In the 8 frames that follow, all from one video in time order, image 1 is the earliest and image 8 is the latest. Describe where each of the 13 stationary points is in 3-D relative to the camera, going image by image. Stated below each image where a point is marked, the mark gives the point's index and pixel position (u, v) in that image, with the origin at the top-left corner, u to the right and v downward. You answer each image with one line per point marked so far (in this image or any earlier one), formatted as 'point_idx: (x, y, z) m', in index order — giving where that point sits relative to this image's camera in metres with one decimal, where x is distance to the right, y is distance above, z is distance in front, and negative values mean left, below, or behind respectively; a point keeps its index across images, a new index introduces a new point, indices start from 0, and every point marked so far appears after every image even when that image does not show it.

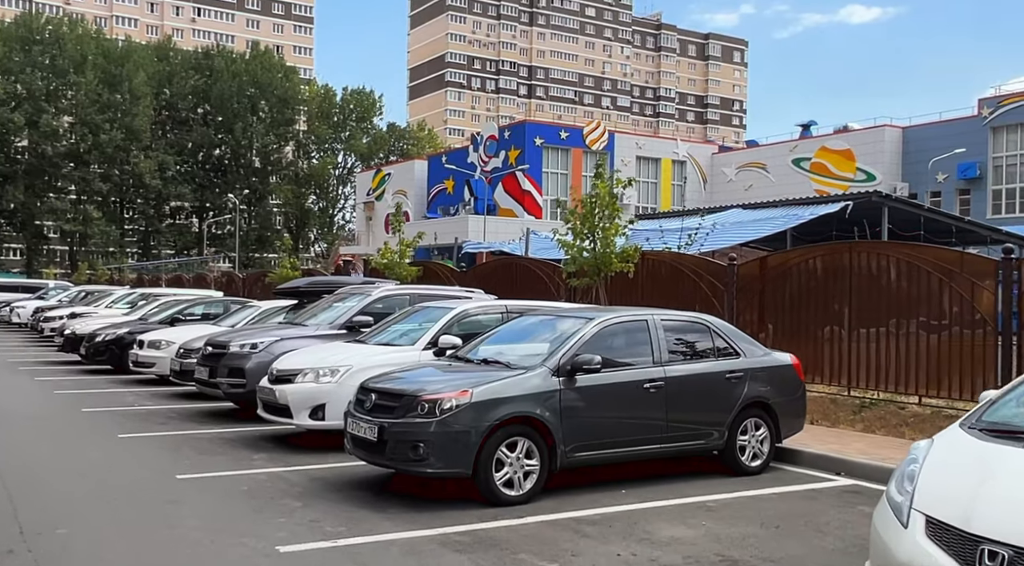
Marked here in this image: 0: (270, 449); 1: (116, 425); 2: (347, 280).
0: (-2.4, -1.7, +8.9) m
1: (-4.7, -1.7, +10.6) m
2: (-2.8, +0.1, +15.2) m
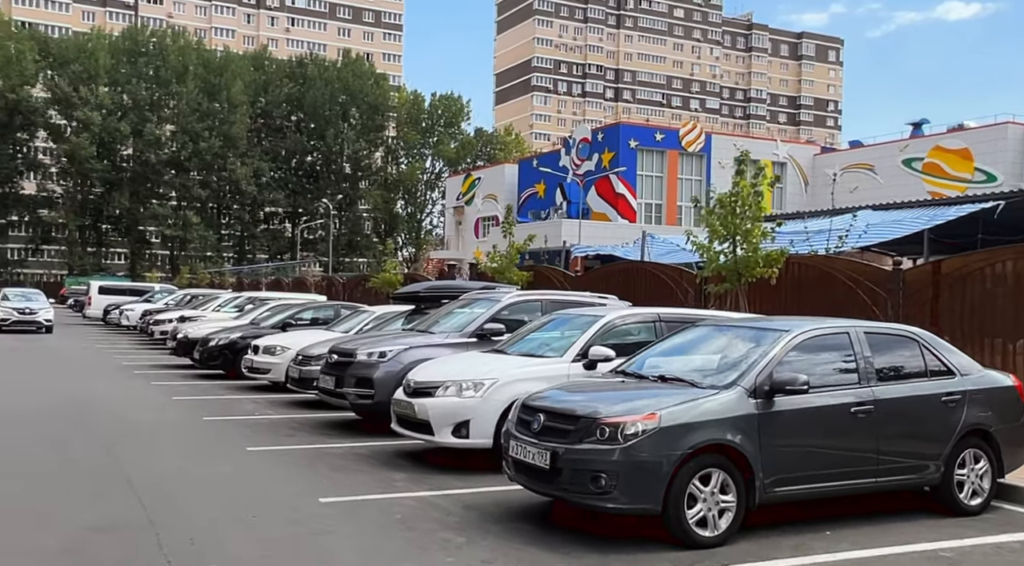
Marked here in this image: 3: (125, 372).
0: (-0.9, -1.7, +8.3) m
1: (-3.1, -1.8, +10.2) m
2: (-0.7, 0.0, +14.5) m
3: (-8.2, -1.9, +19.0) m
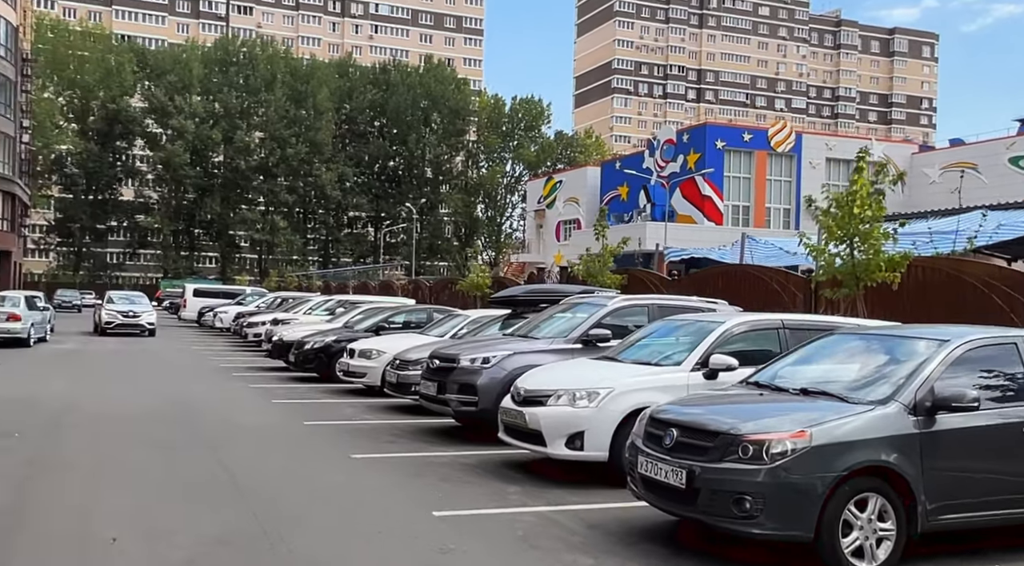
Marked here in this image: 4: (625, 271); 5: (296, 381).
0: (+0.1, -1.8, +7.9) m
1: (-1.9, -1.8, +10.0) m
2: (+0.8, -0.1, +14.1) m
3: (-6.2, -2.0, +19.2) m
4: (+2.5, +0.3, +20.0) m
5: (-4.3, -2.0, +17.9) m
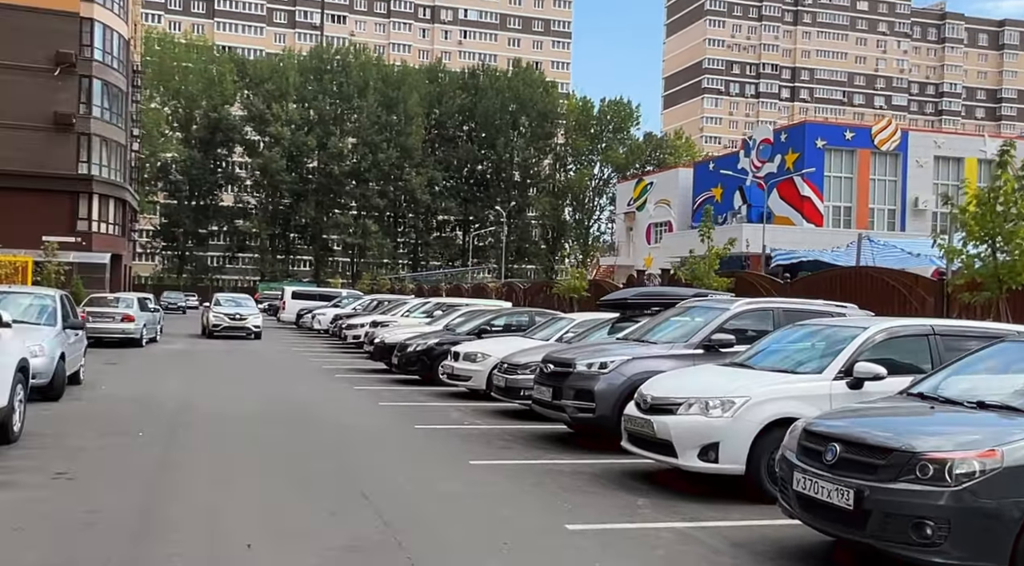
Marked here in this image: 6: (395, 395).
0: (+1.2, -1.8, +7.6) m
1: (-0.6, -1.8, +9.8) m
2: (+2.5, -0.1, +13.7) m
3: (-4.0, -2.0, +19.4) m
4: (+4.7, +0.2, +19.3) m
5: (-2.3, -2.0, +17.9) m
6: (-2.1, -2.0, +15.8) m
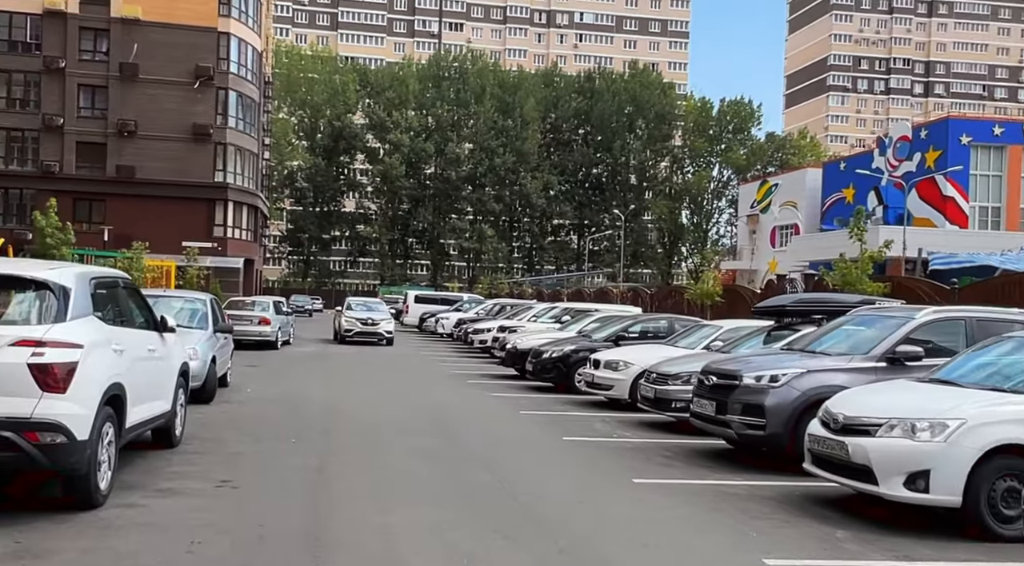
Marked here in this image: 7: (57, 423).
0: (+2.5, -1.8, +6.9) m
1: (+1.1, -1.9, +9.3) m
2: (+4.6, -0.2, +12.7) m
3: (-1.1, -2.1, +19.2) m
4: (+7.6, +0.1, +18.1) m
5: (+0.4, -2.1, +17.6) m
6: (+0.4, -2.1, +15.5) m
7: (-3.1, -1.0, +6.0) m
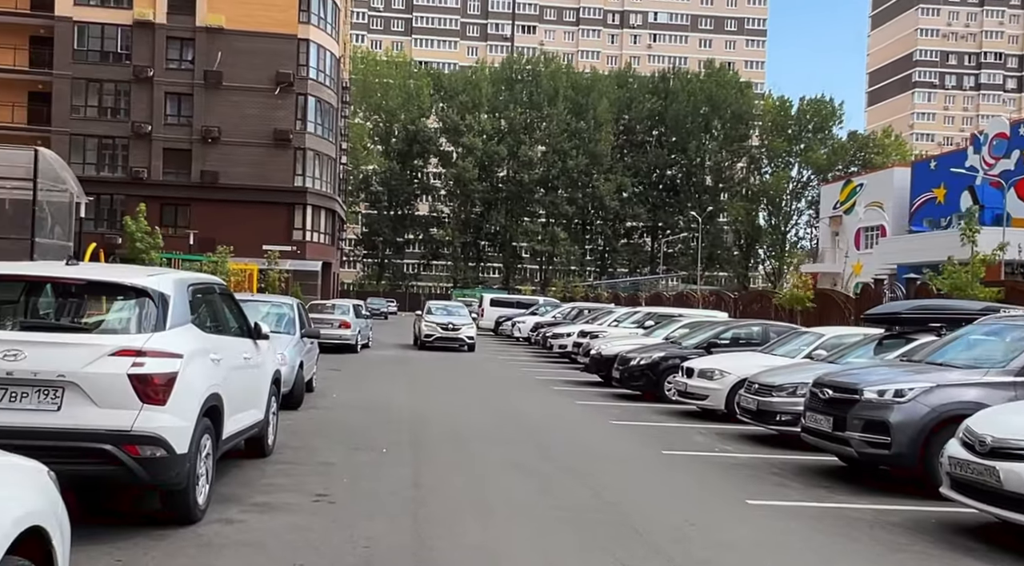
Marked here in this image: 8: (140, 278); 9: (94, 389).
0: (+3.3, -1.9, +6.2) m
1: (+2.1, -2.0, +8.7) m
2: (+5.9, -0.3, +11.9) m
3: (+0.7, -2.2, +18.8) m
4: (+9.2, 0.0, +17.0) m
5: (+2.1, -2.2, +17.0) m
6: (+1.9, -2.2, +14.9) m
7: (-2.3, -1.0, +5.8) m
8: (-2.6, 0.0, +6.4) m
9: (-2.7, -0.7, +5.7) m
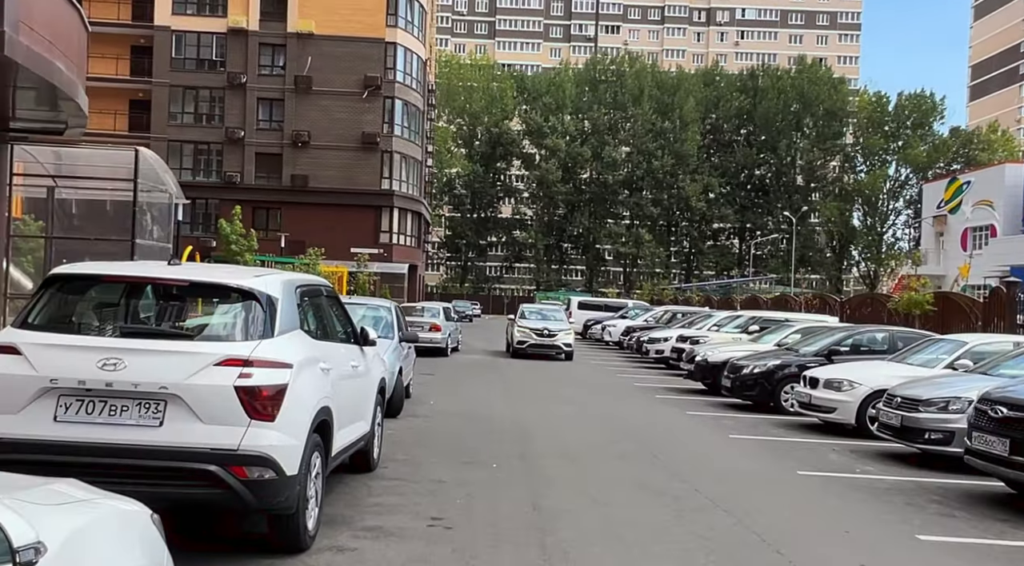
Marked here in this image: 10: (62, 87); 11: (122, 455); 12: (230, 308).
0: (+4.2, -1.9, +5.1) m
1: (+3.2, -2.0, +7.7) m
2: (+7.3, -0.3, +10.5) m
3: (+2.7, -2.3, +17.9) m
4: (+11.1, -0.1, +15.3) m
5: (+3.9, -2.3, +16.0) m
6: (+3.5, -2.2, +13.9) m
7: (-1.4, -1.0, +5.2) m
8: (-1.7, 0.0, +5.8) m
9: (-1.8, -0.7, +5.1) m
10: (-5.6, +2.5, +11.1) m
11: (-2.2, -1.0, +5.1) m
12: (-1.8, -0.2, +5.6) m
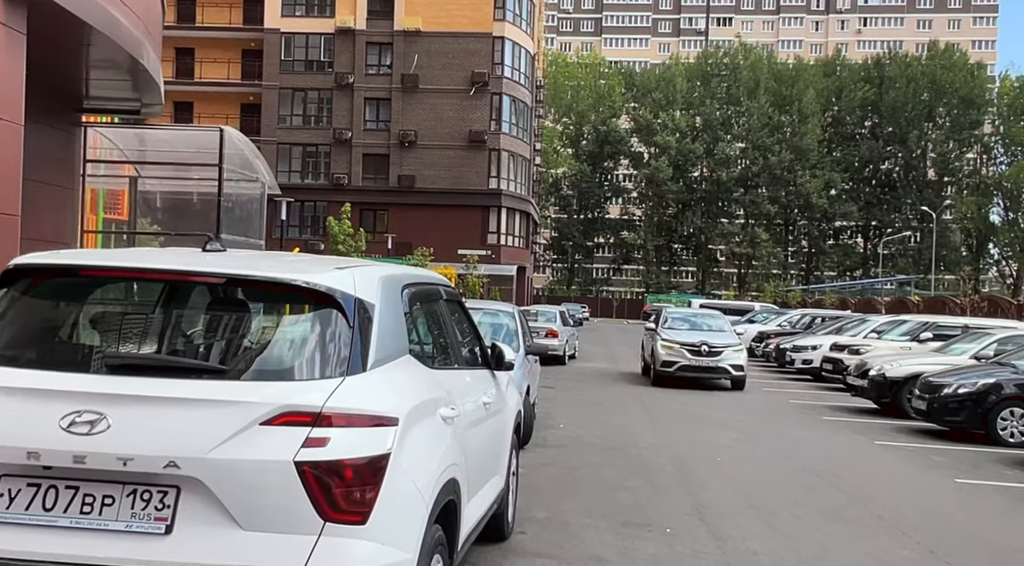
0: (+5.1, -1.9, +2.1) m
1: (+4.4, -2.0, +4.9) m
2: (+8.8, -0.3, +7.2) m
3: (+5.1, -2.3, +15.0) m
4: (+13.1, 0.0, +11.5) m
5: (+6.1, -2.2, +13.0) m
6: (+5.4, -2.2, +11.0) m
7: (-0.5, -1.0, +2.9) m
8: (-0.7, 0.0, +3.5) m
9: (-0.9, -0.7, +2.9) m
10: (-4.0, +2.5, +9.3) m
11: (-1.3, -1.0, +2.9) m
12: (-0.8, -0.2, +3.4) m
